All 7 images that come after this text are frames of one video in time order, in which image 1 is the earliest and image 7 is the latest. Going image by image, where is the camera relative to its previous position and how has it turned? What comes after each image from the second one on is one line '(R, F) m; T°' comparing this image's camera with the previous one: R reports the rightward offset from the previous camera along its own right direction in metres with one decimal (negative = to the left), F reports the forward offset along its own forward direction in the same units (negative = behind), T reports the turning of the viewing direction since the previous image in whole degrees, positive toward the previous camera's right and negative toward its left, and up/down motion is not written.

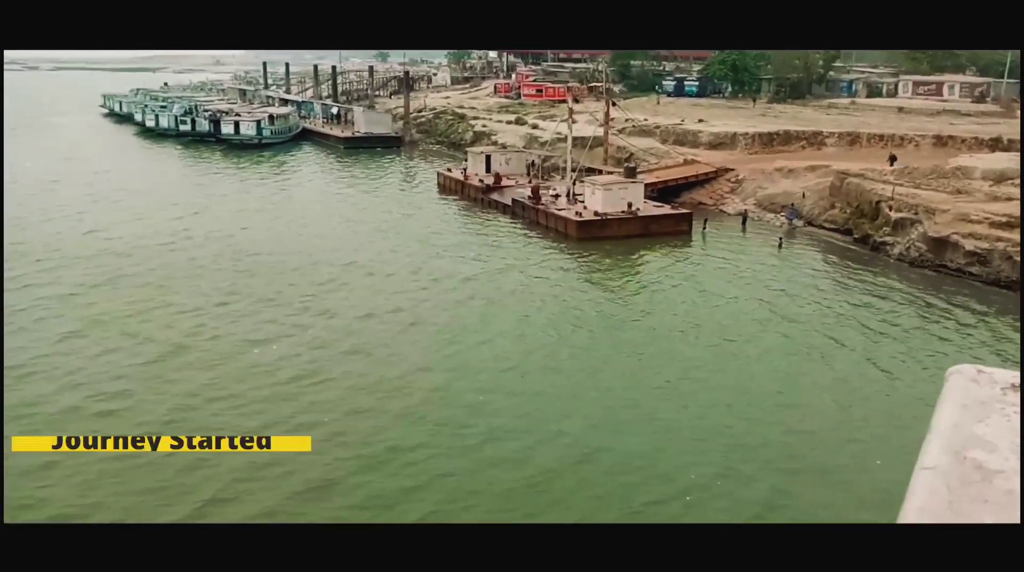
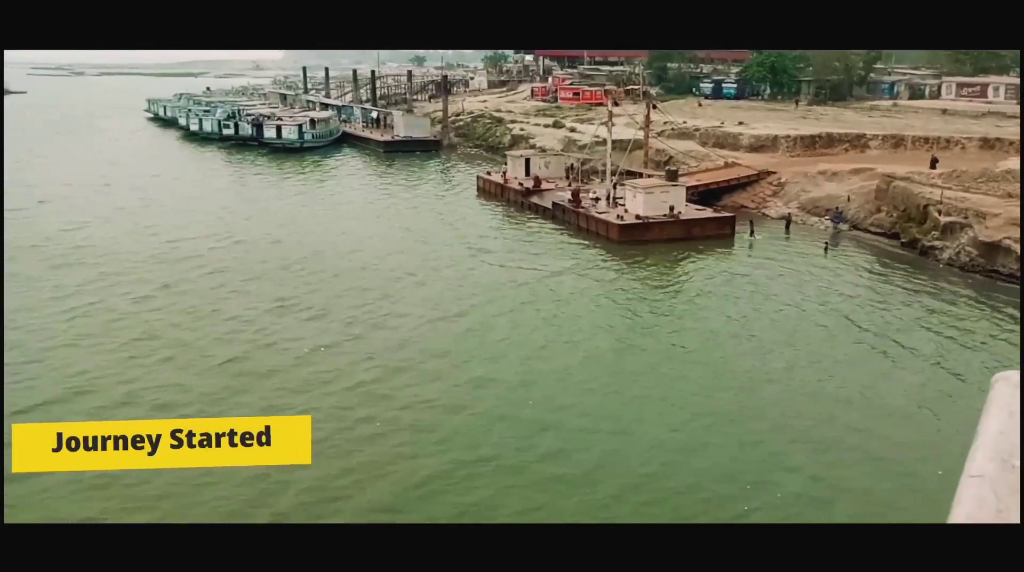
(-0.4, -0.1) m; -2°
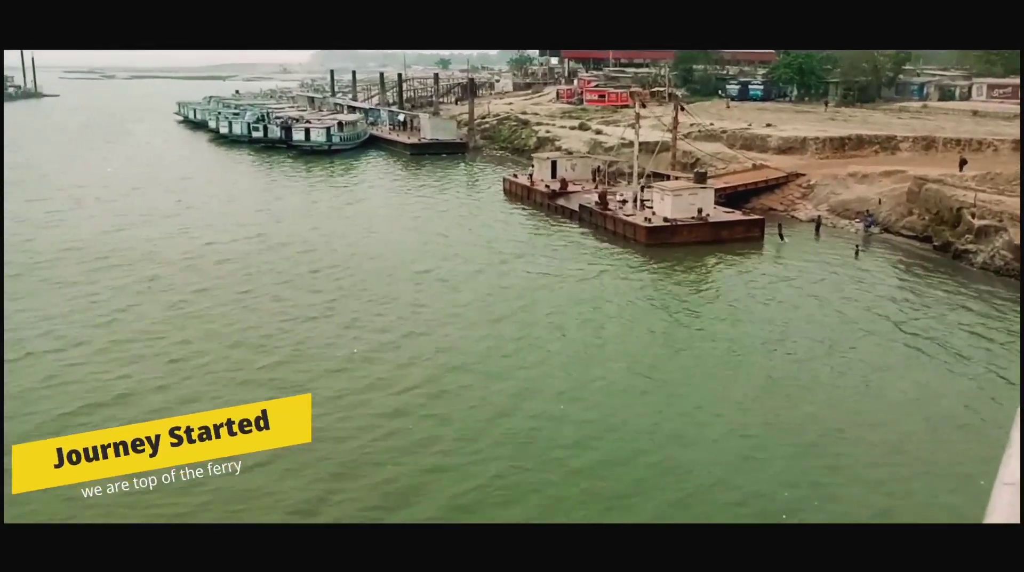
(-0.2, -0.1) m; -1°
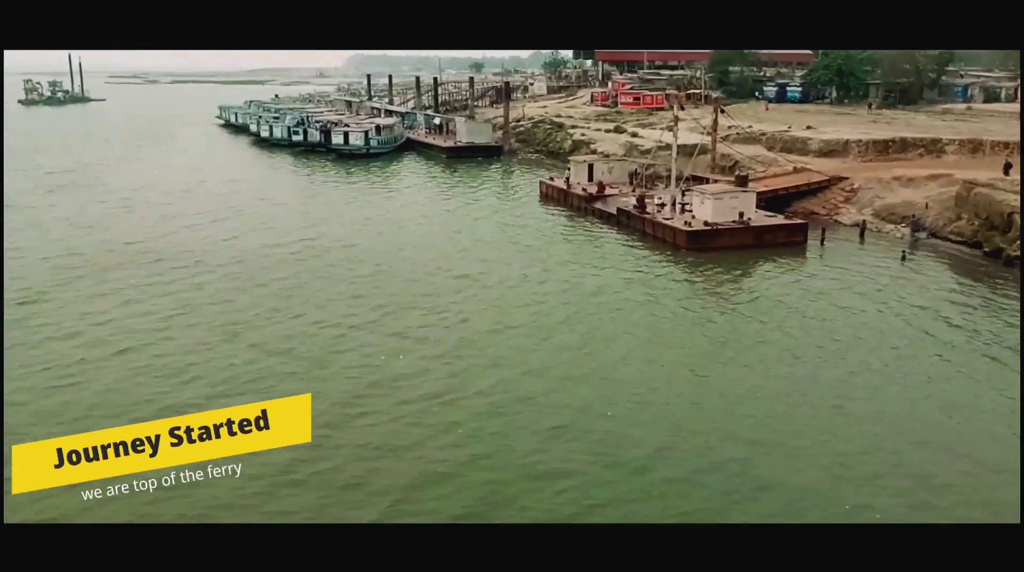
(-0.3, +0.1) m; -2°
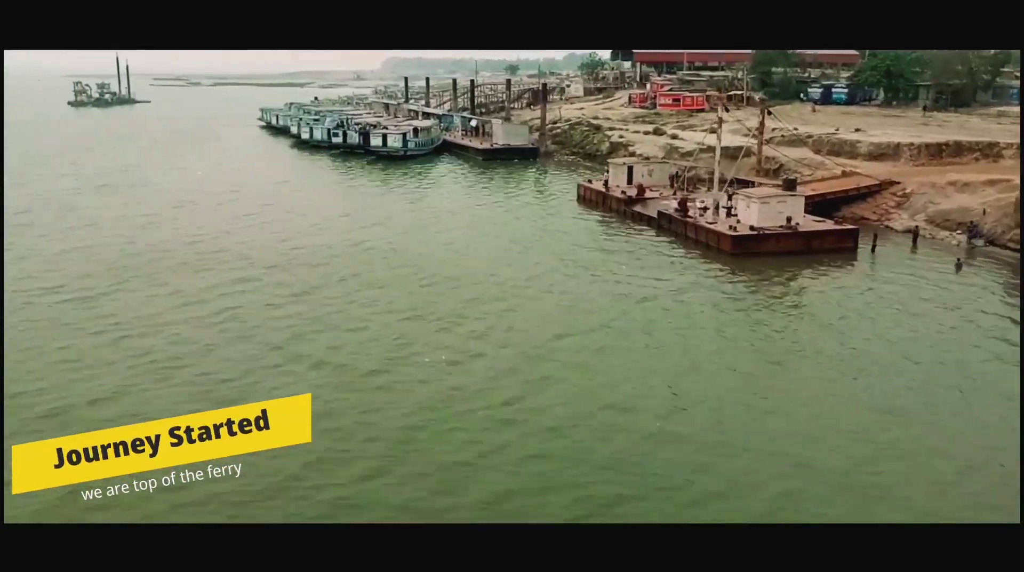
(-0.3, +0.5) m; -2°
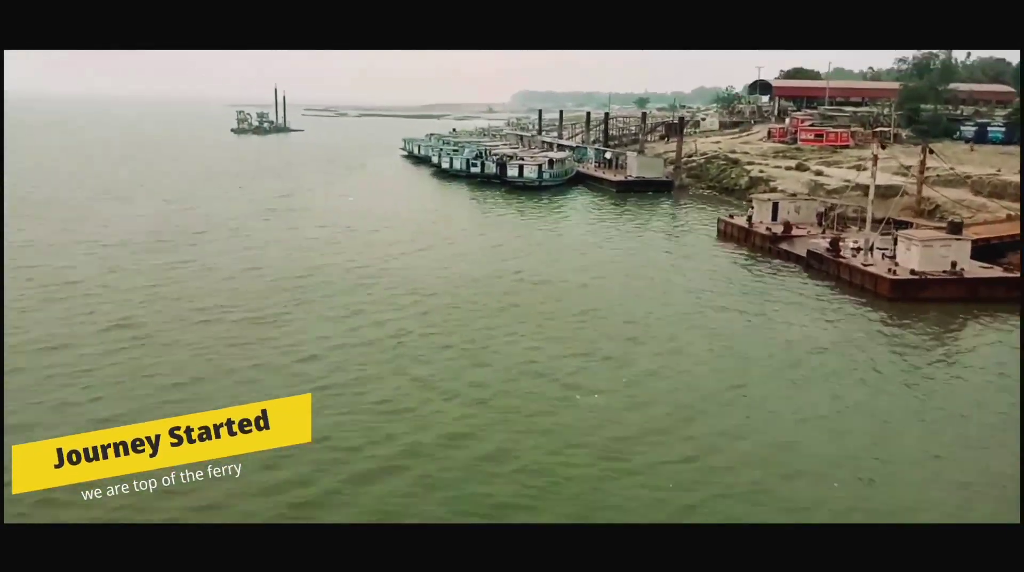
(-1.0, 0.0) m; -7°
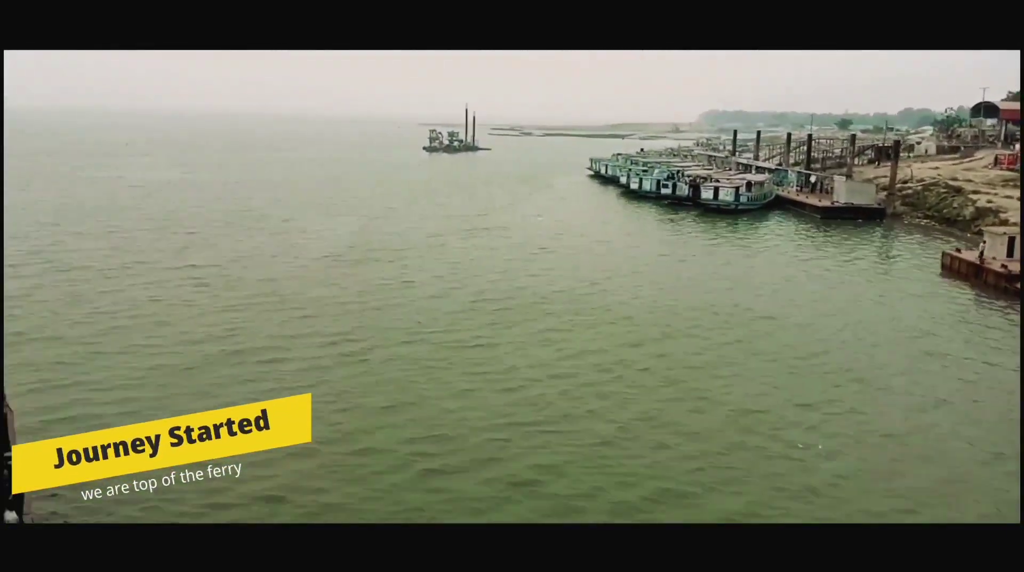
(-0.8, +0.3) m; -11°
